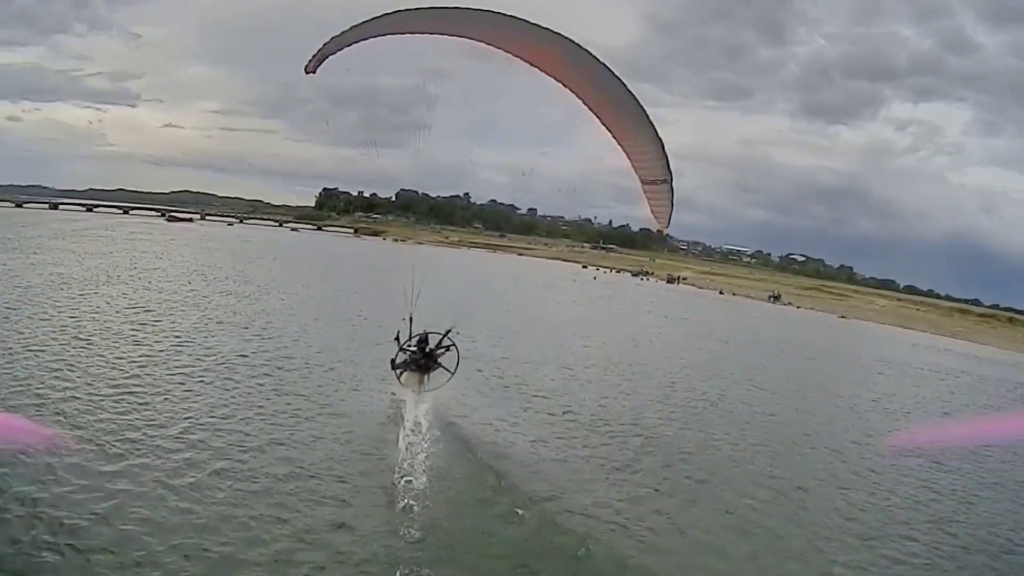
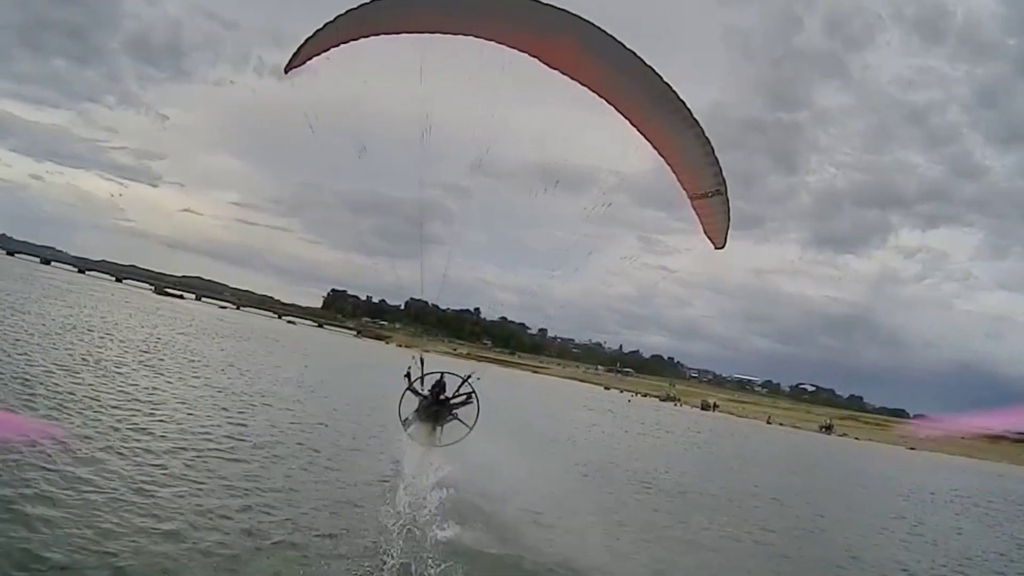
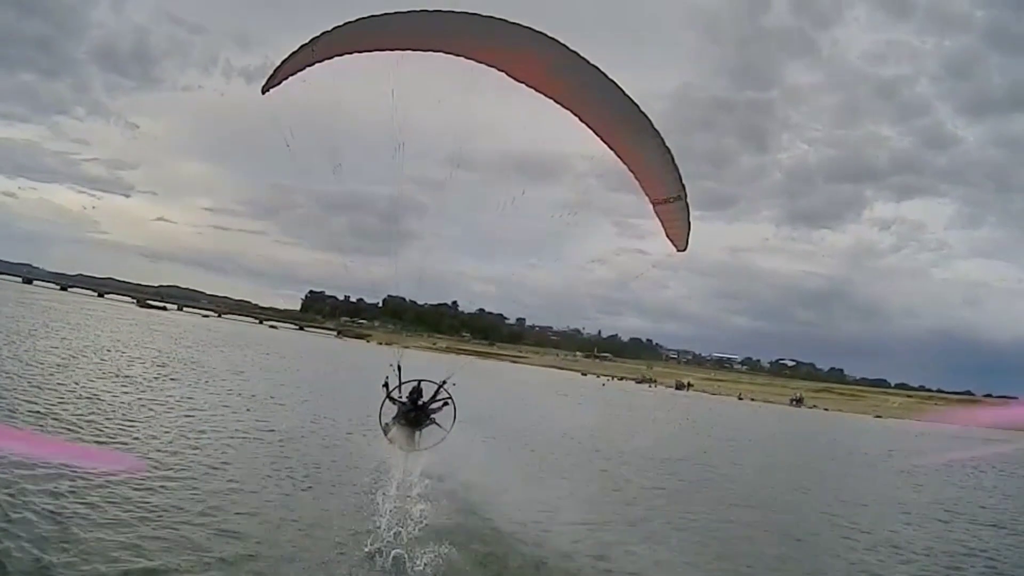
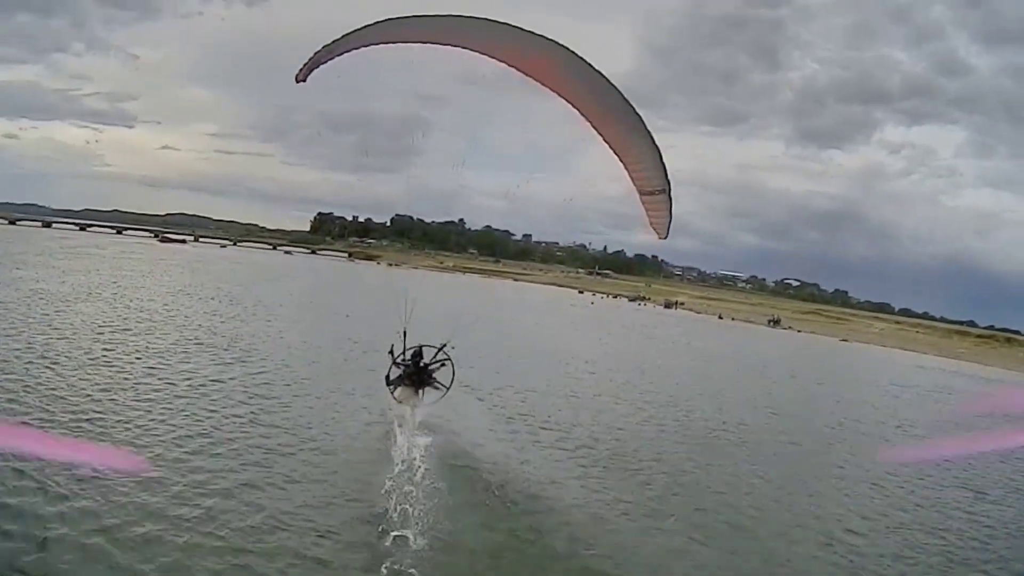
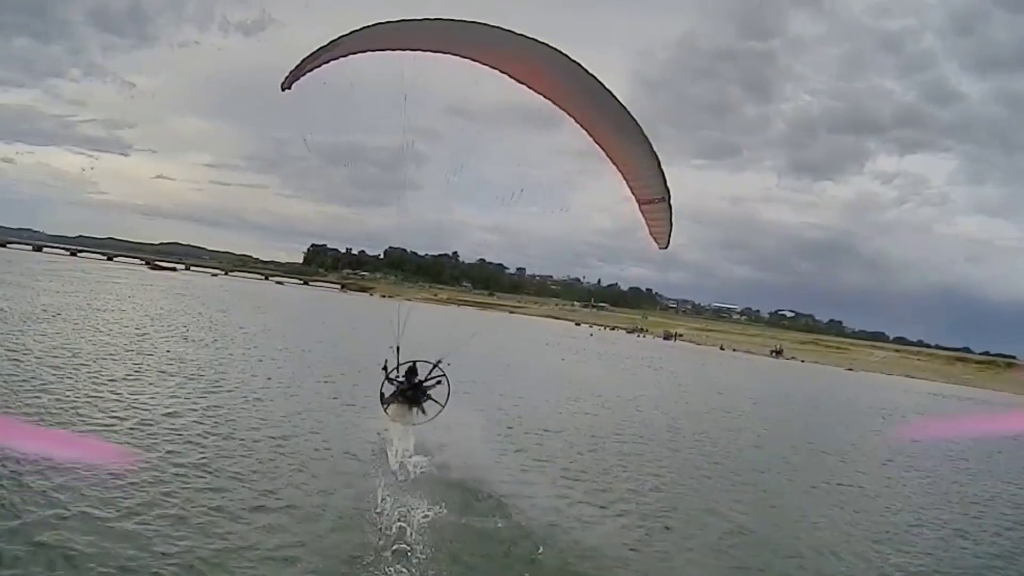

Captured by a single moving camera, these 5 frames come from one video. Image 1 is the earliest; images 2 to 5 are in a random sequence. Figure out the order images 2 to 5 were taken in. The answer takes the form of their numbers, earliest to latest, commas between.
4, 5, 3, 2
